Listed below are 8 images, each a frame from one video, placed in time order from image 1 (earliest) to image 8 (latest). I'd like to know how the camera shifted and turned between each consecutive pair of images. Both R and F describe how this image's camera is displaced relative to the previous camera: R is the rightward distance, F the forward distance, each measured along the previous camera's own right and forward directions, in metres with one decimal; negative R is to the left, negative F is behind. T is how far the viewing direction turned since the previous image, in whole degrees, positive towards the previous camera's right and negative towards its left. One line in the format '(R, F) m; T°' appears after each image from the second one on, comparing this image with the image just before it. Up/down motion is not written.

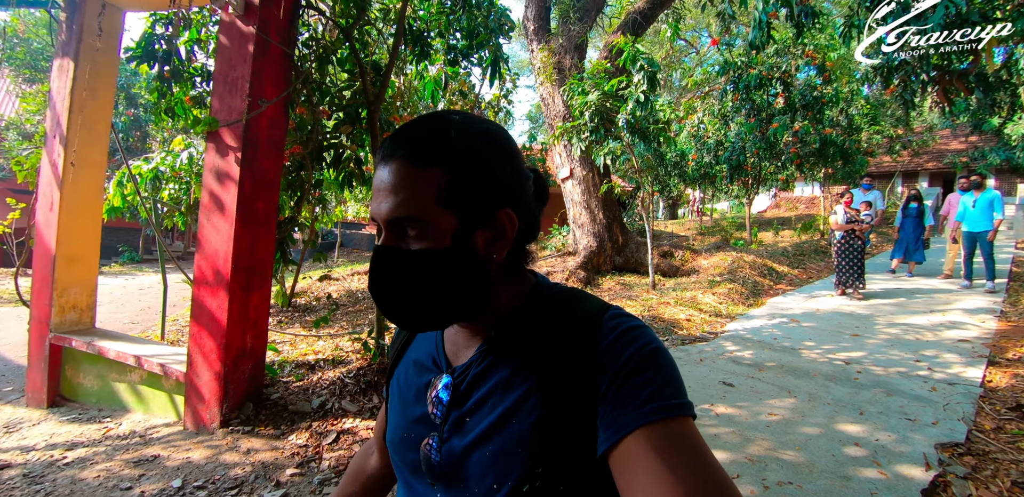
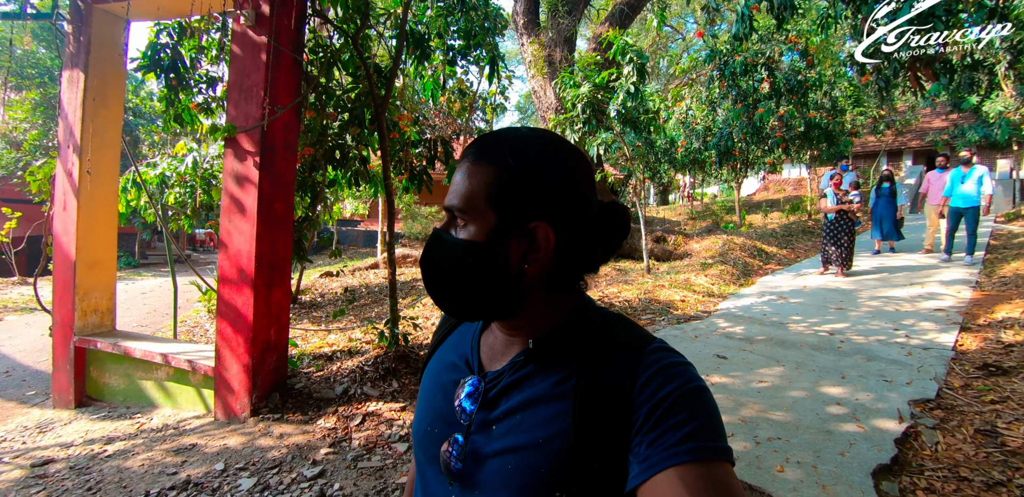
(-0.1, -0.2) m; +1°
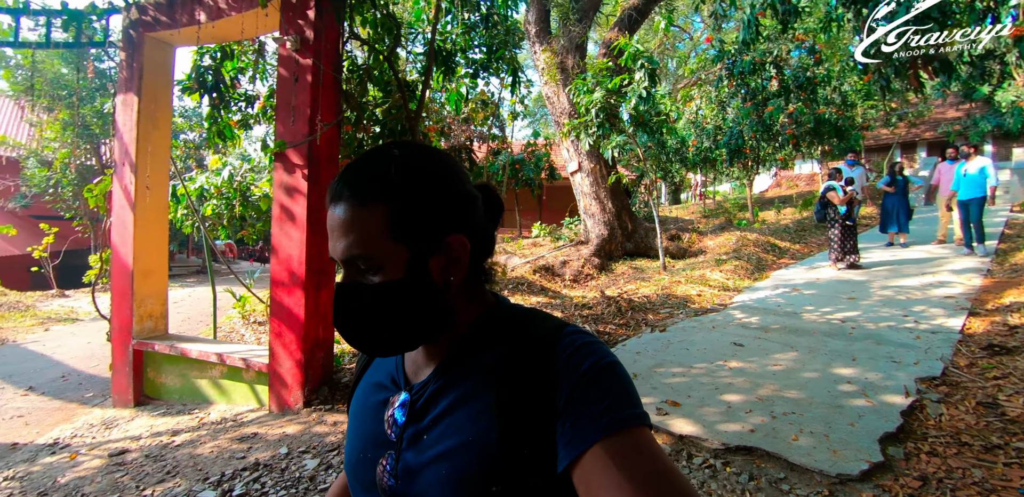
(-0.1, -0.2) m; -1°
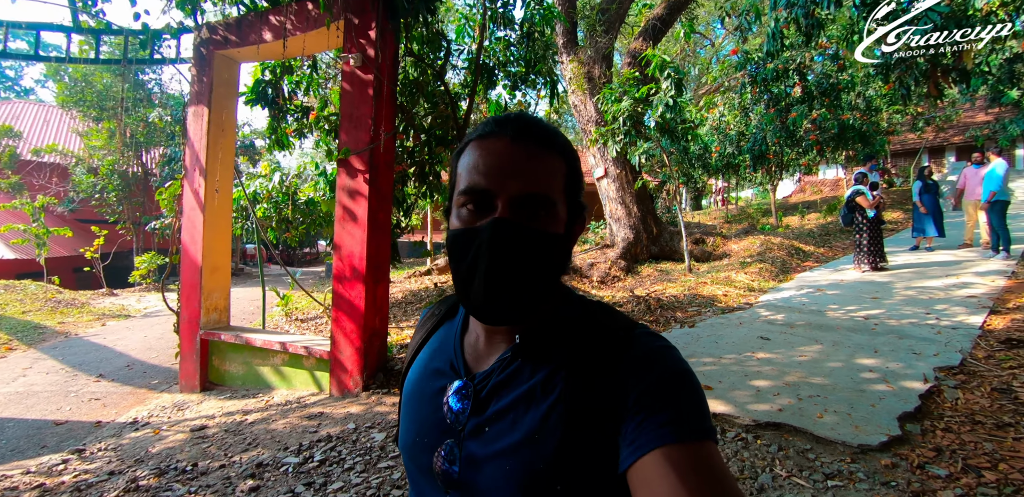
(-0.2, -0.3) m; -2°
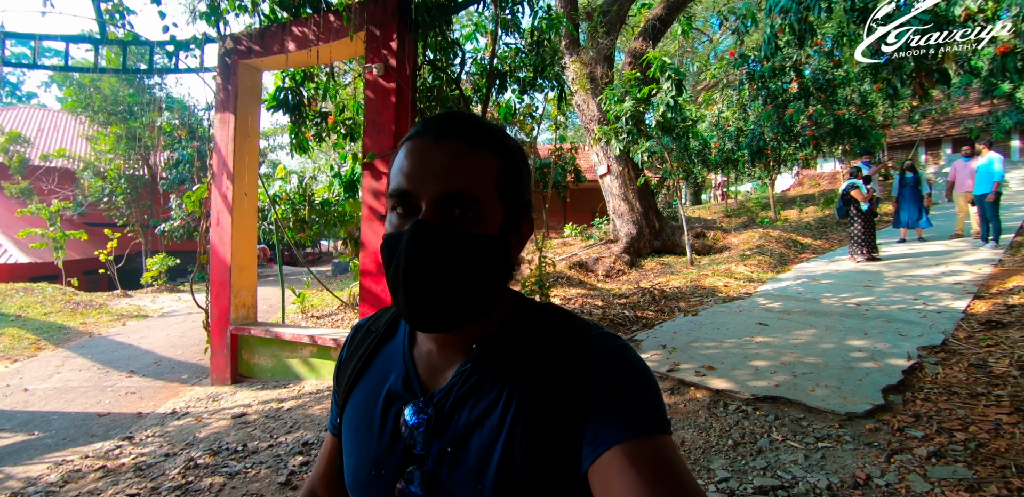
(-0.1, -0.2) m; 0°
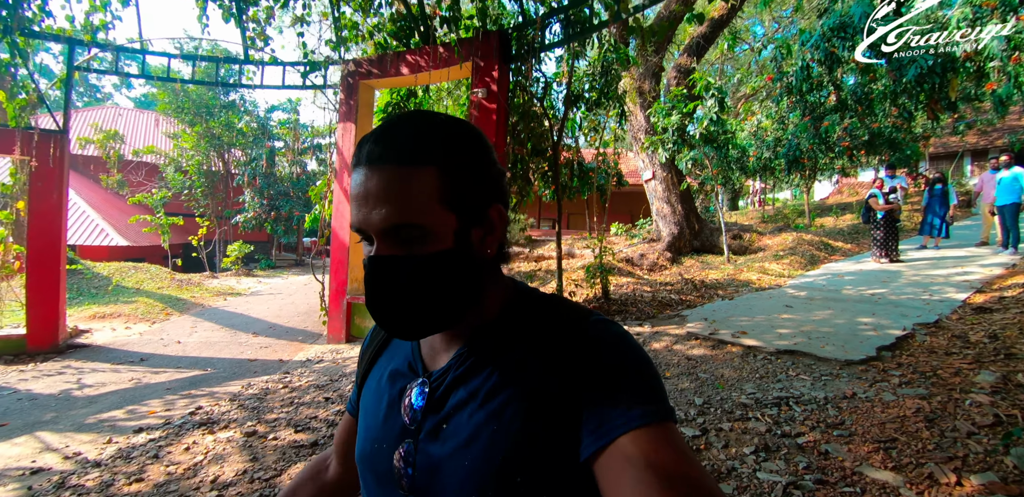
(-0.4, -0.9) m; -4°
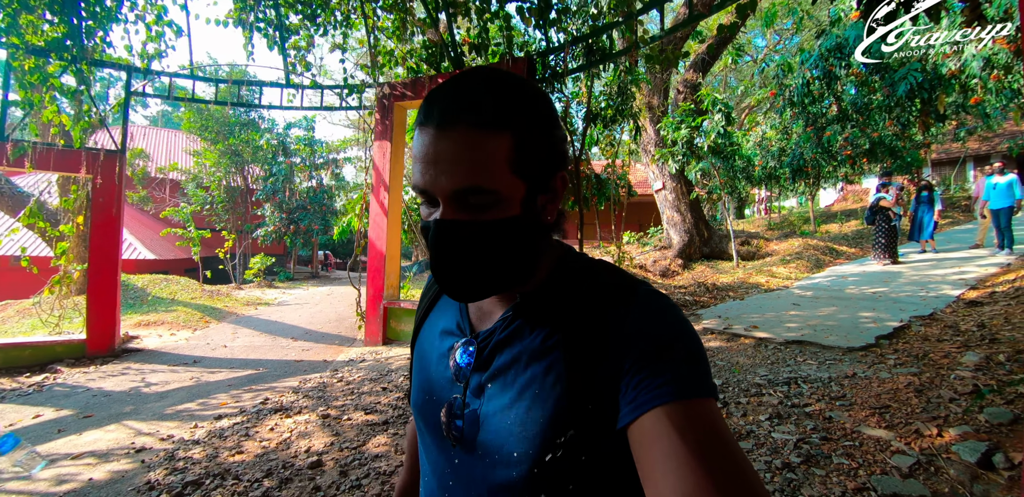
(-0.2, -0.4) m; -1°
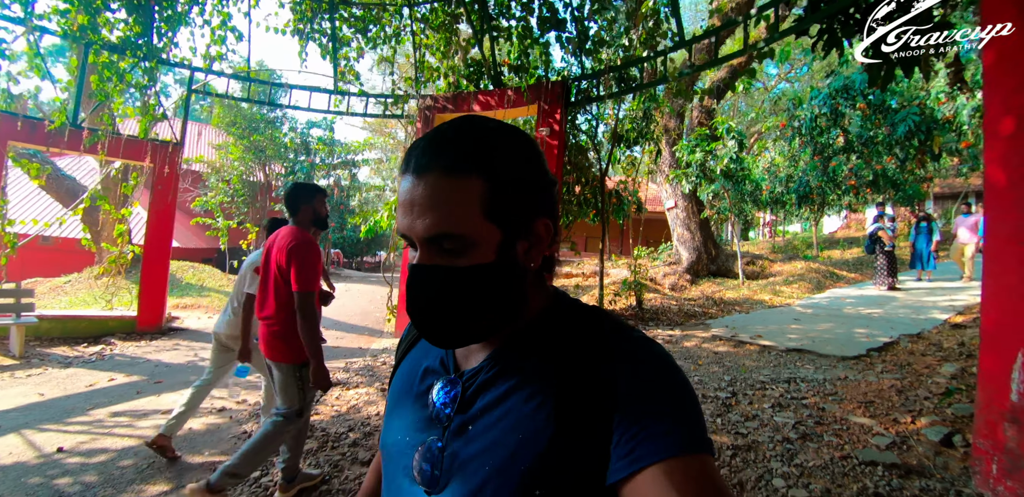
(-0.3, -0.5) m; 0°
